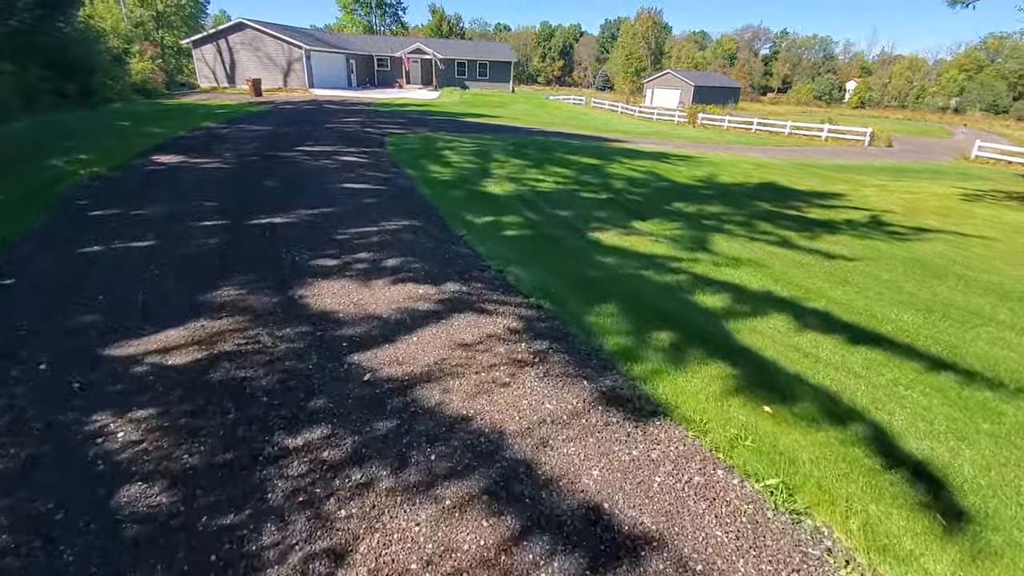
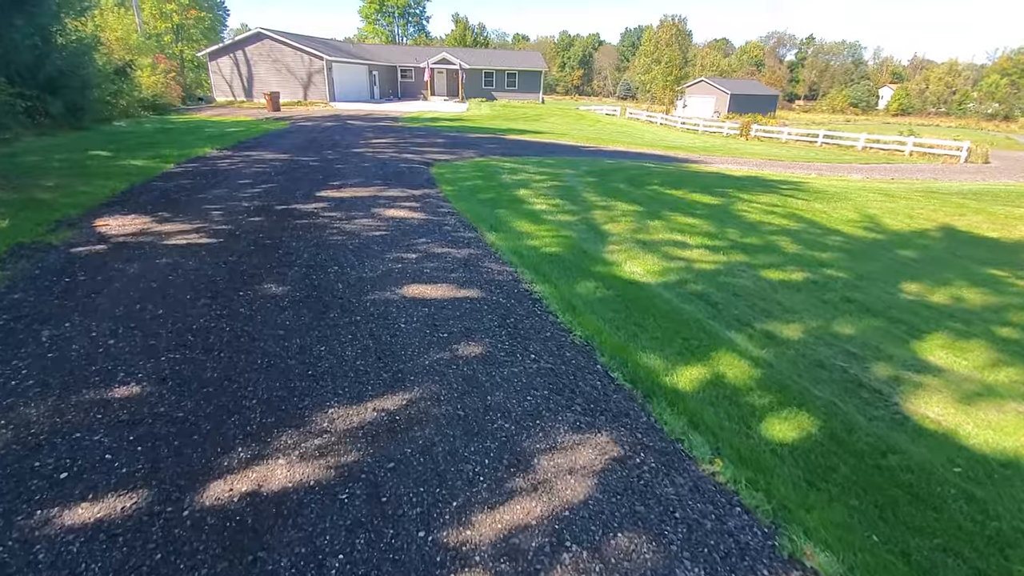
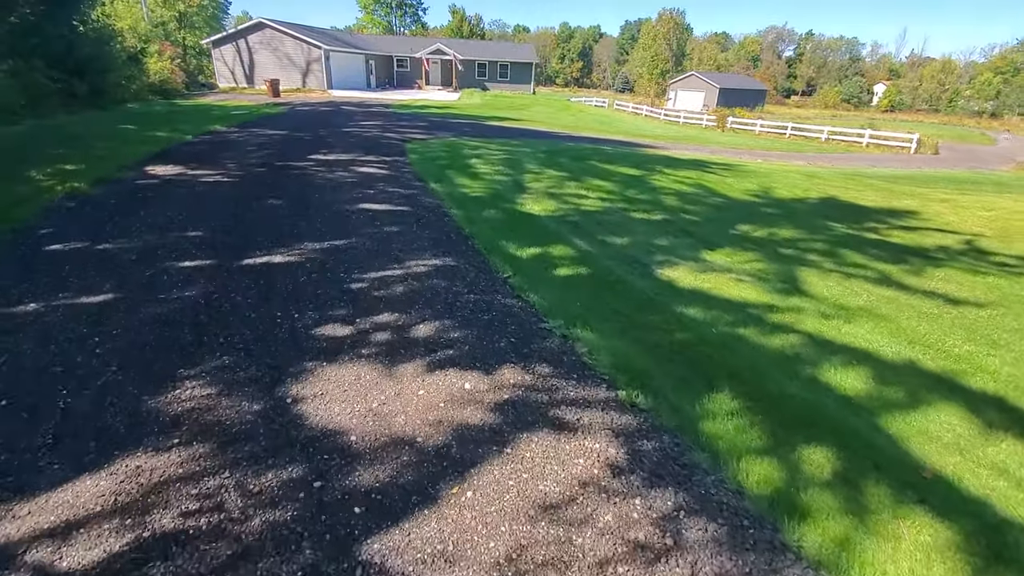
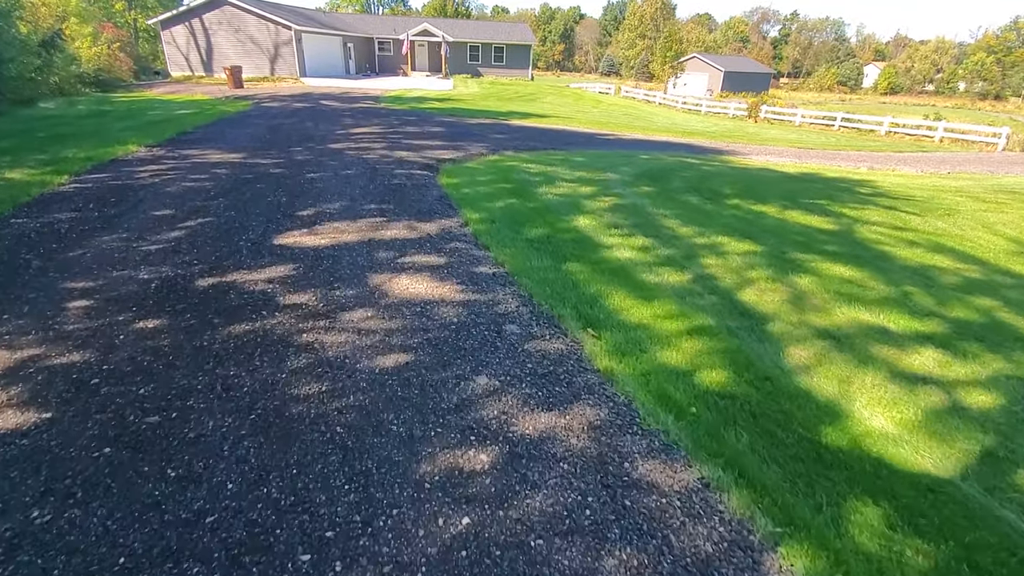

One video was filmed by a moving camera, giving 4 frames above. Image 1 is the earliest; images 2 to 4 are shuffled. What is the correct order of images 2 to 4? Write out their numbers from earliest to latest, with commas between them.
3, 2, 4
